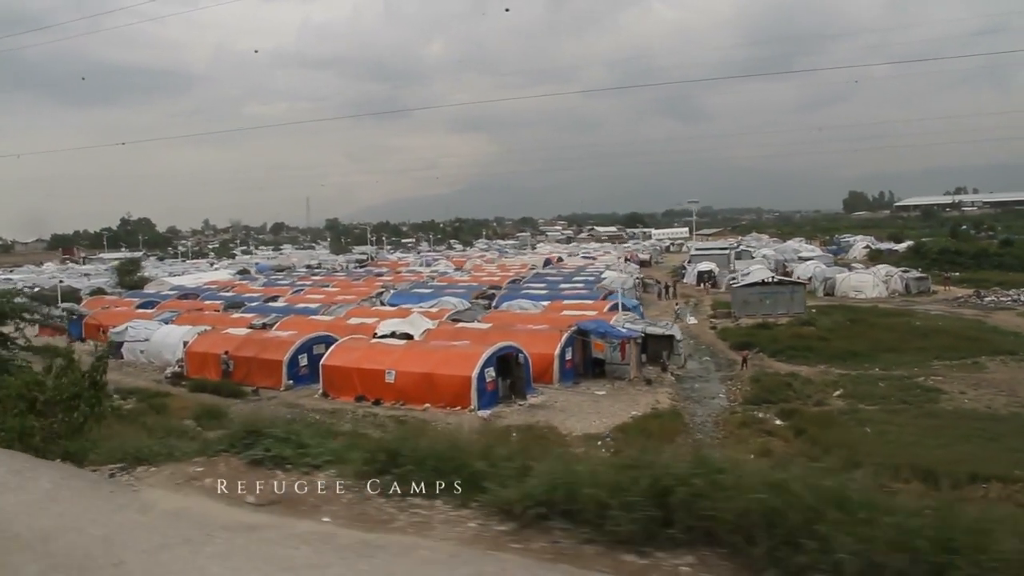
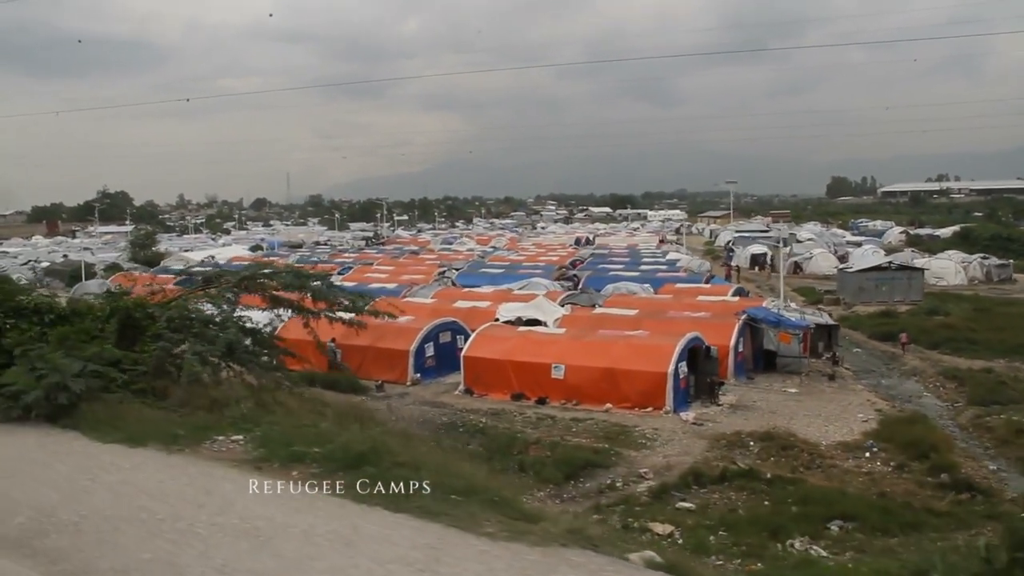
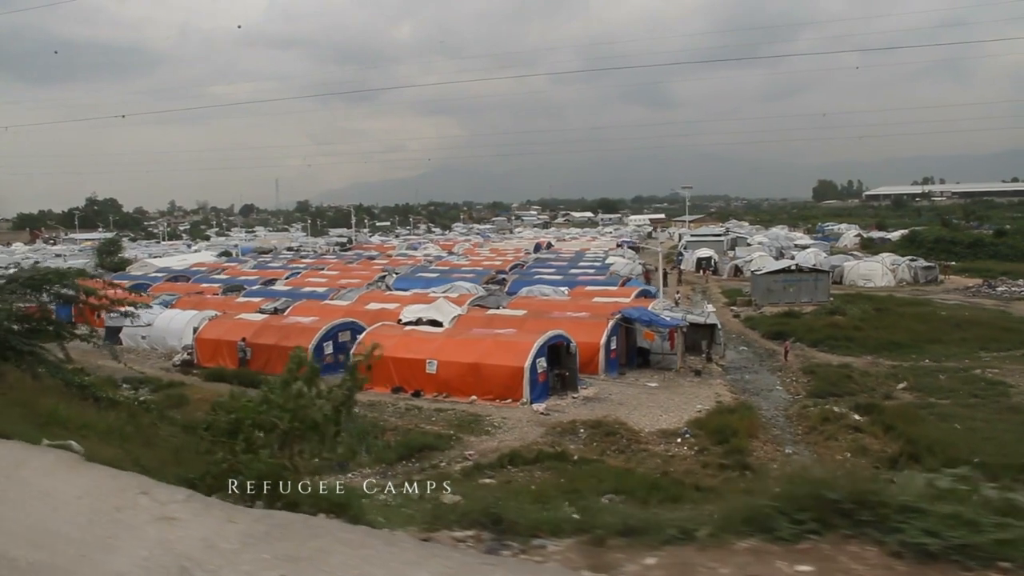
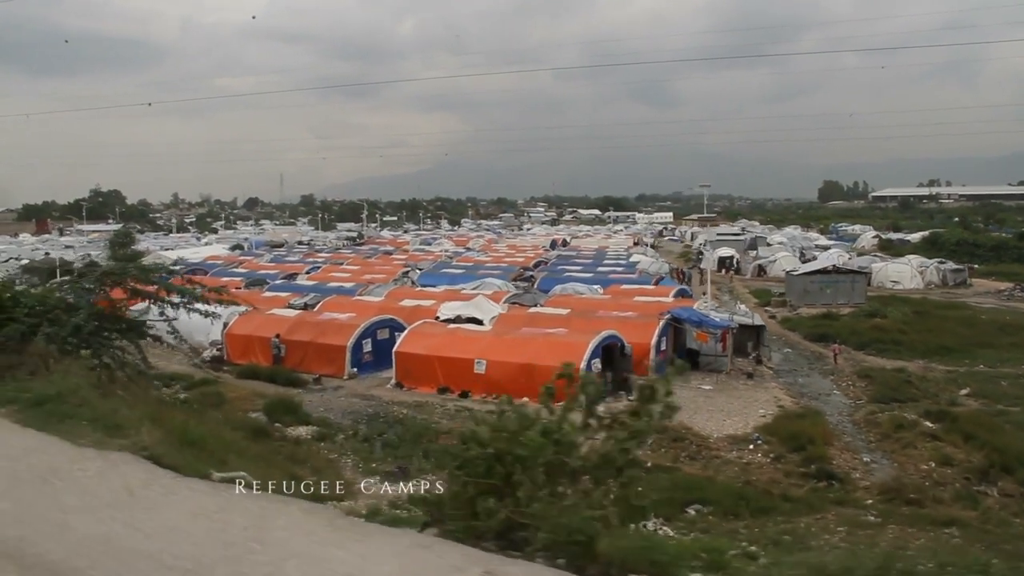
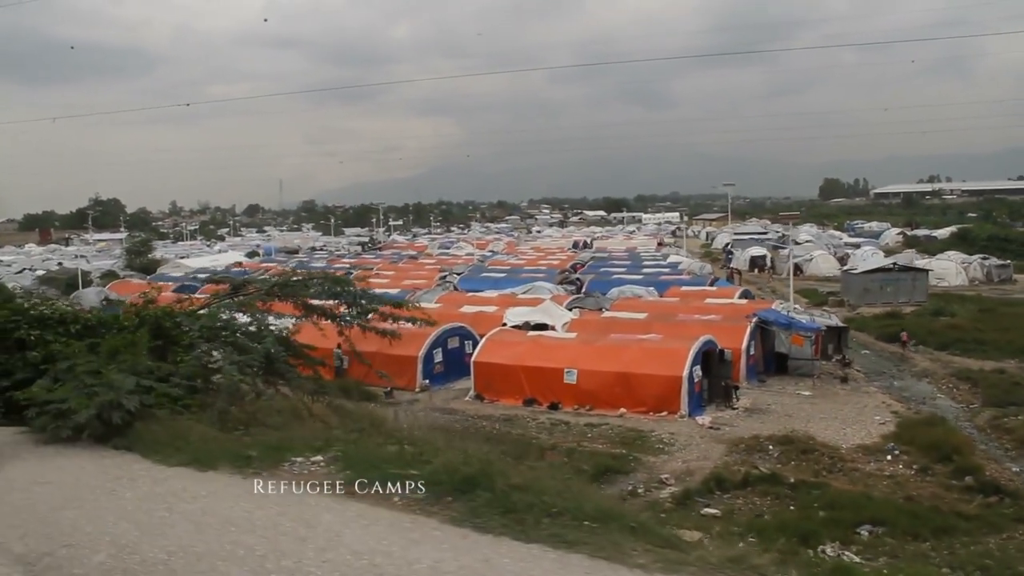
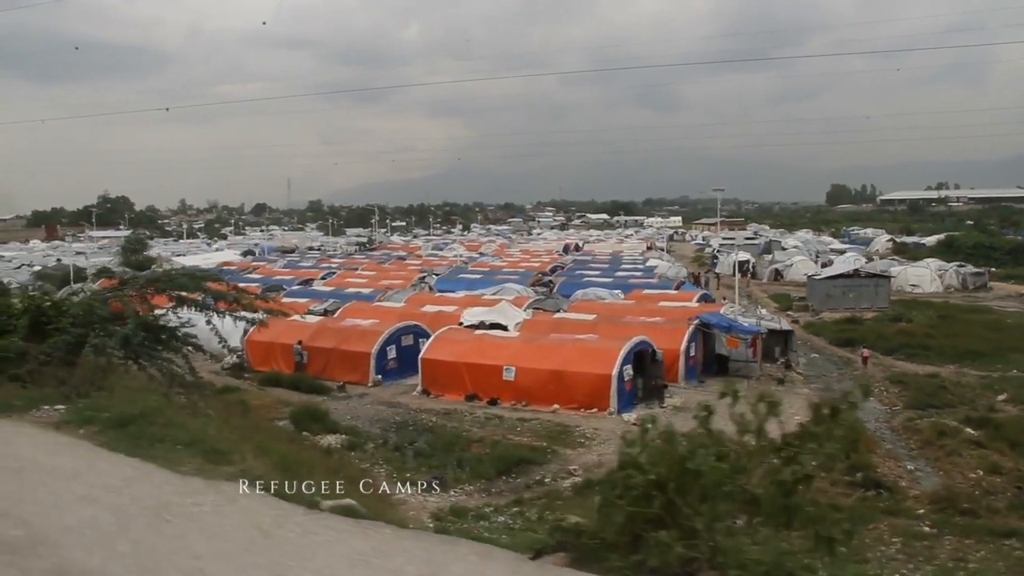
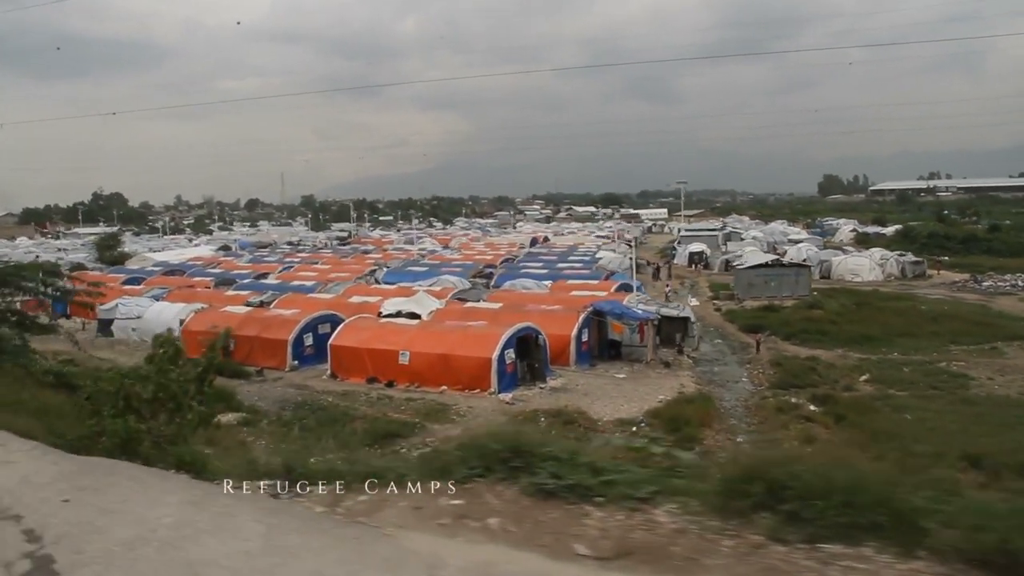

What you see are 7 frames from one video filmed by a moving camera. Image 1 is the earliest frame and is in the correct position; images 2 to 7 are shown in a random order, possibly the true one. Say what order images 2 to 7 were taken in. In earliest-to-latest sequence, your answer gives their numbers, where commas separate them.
7, 3, 4, 6, 2, 5
